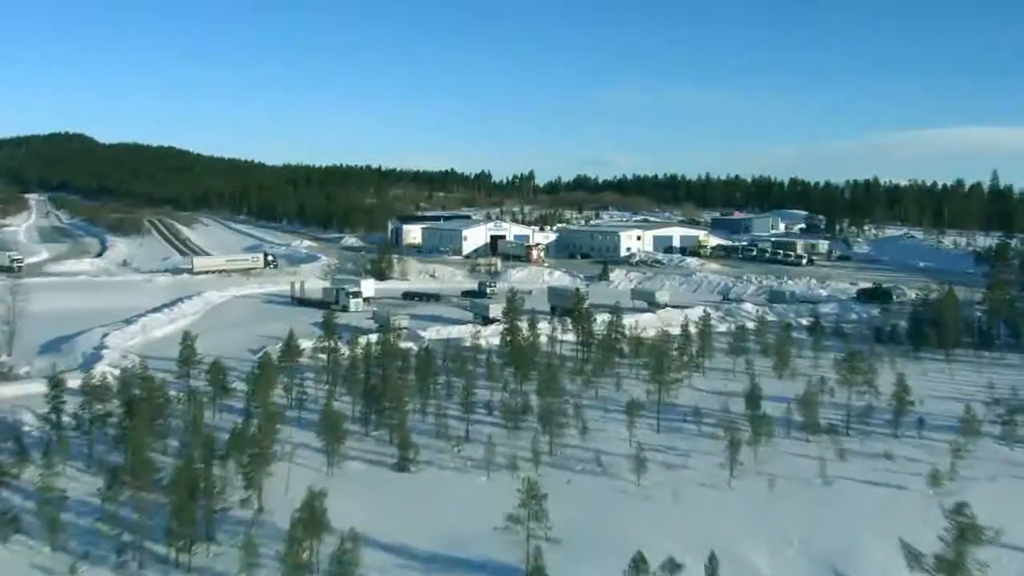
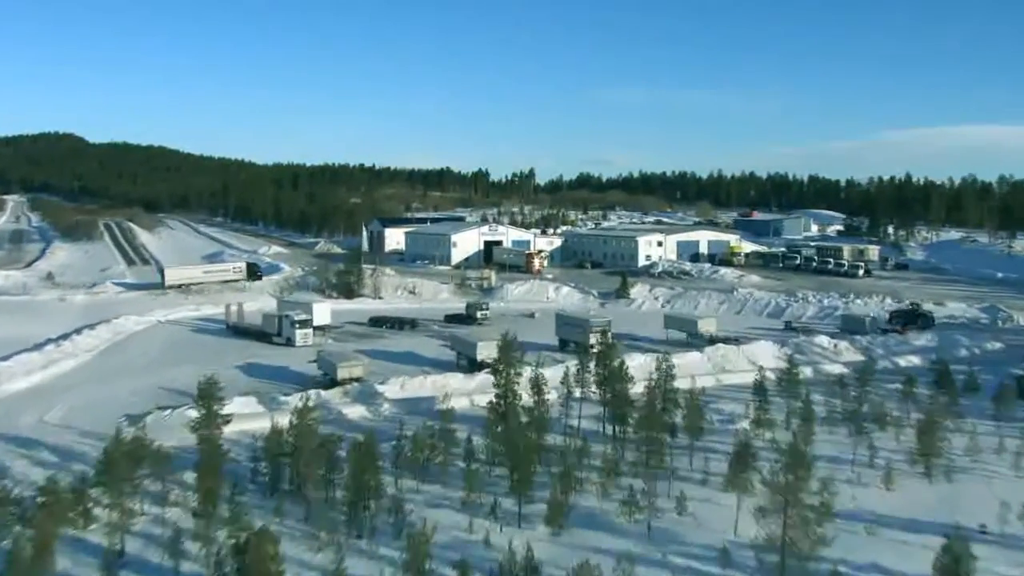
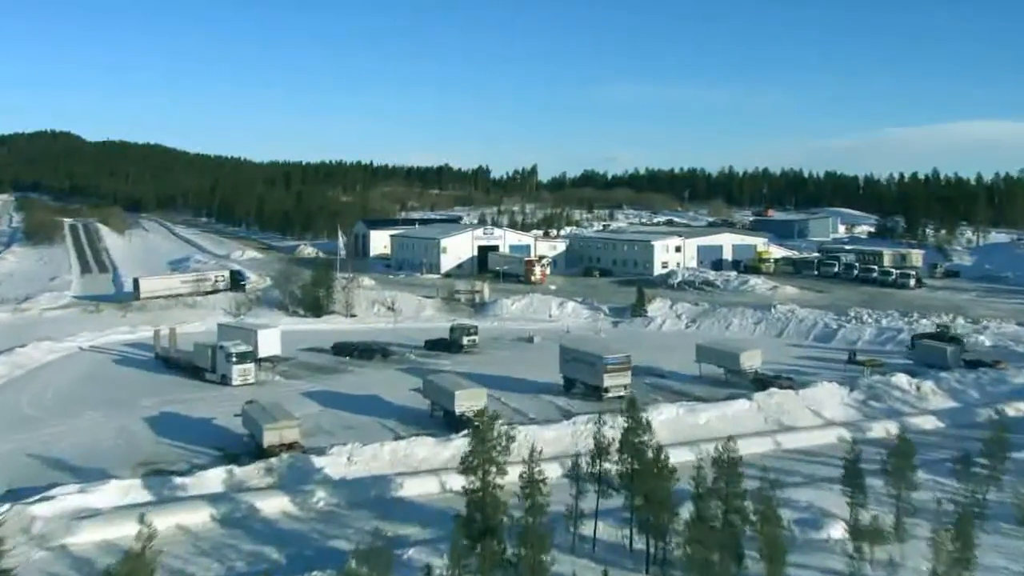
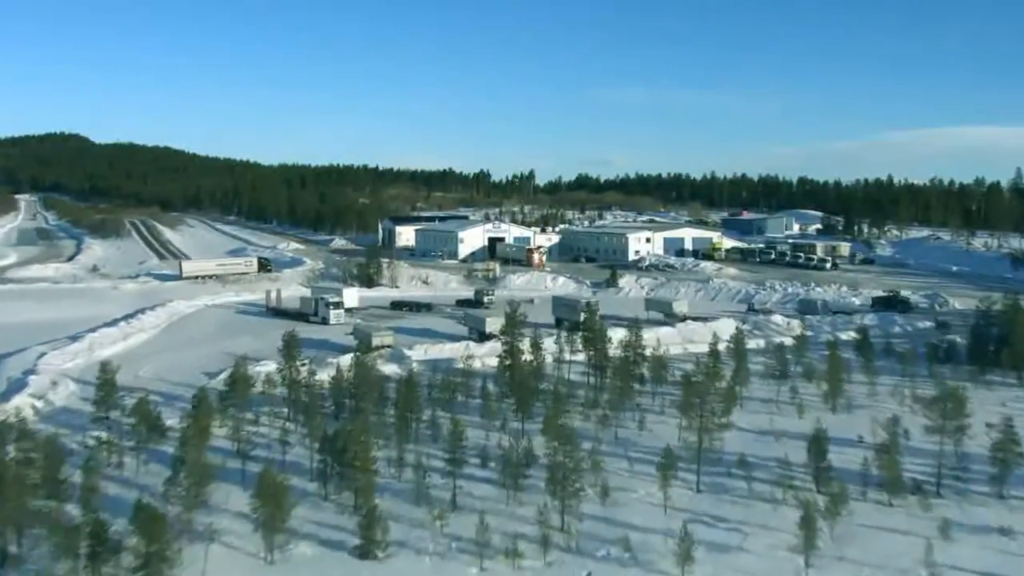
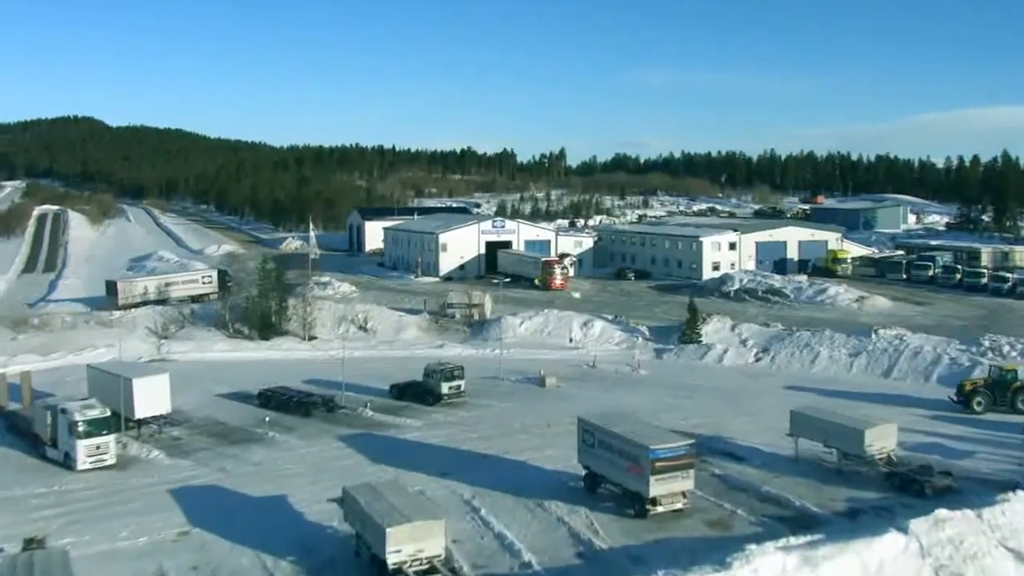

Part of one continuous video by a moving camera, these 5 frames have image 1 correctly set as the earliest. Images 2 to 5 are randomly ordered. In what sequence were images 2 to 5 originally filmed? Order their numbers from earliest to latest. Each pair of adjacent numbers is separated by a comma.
4, 2, 3, 5
